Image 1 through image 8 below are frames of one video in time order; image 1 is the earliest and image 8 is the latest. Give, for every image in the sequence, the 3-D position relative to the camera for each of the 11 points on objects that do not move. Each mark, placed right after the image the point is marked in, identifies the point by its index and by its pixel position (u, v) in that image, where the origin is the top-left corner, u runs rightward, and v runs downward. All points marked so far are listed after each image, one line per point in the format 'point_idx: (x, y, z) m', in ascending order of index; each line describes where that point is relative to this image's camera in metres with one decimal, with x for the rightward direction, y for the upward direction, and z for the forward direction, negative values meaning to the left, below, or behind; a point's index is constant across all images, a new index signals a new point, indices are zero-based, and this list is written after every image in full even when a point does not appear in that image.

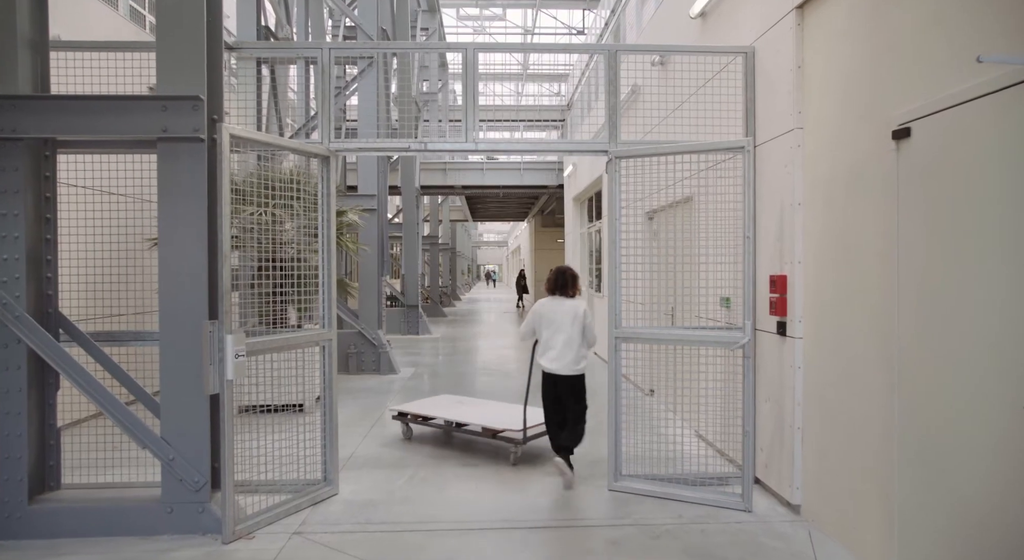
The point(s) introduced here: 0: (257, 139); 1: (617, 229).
0: (-1.4, +0.8, +3.2) m
1: (+0.7, +0.3, +3.6) m
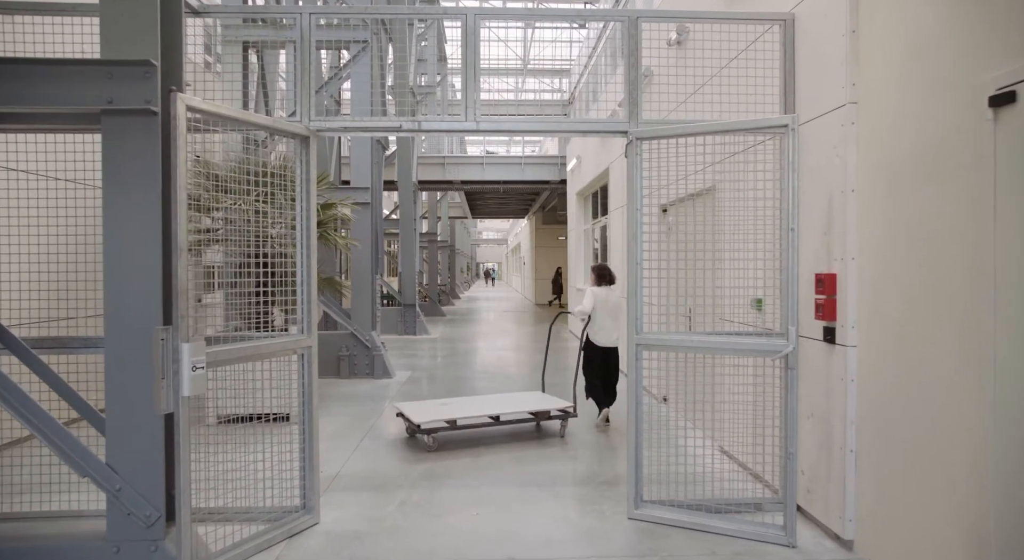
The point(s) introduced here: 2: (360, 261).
0: (-1.4, +0.8, +2.8) m
1: (+0.7, +0.3, +3.2) m
2: (-2.0, +0.2, +7.5) m
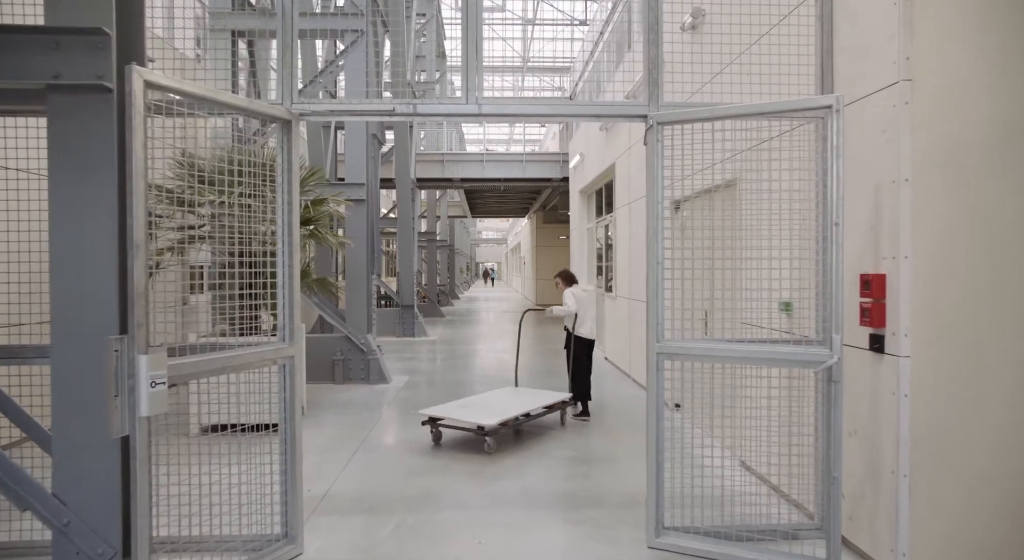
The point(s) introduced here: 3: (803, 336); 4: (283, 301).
0: (-1.4, +0.8, +2.4) m
1: (+0.7, +0.3, +2.8) m
2: (-2.0, +0.2, +7.2) m
3: (+1.5, -0.3, +2.9) m
4: (-1.1, -0.1, +2.8) m
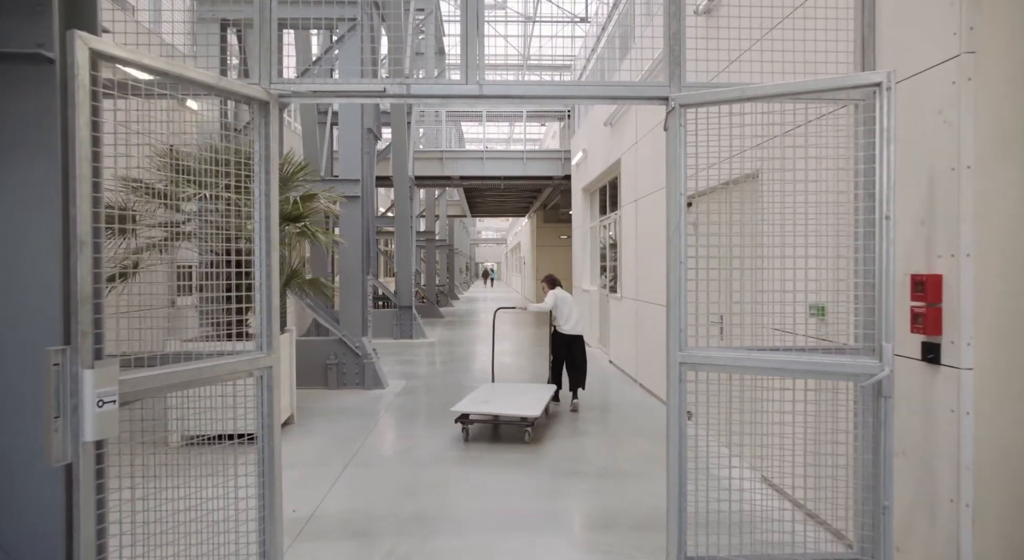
0: (-1.4, +0.8, +2.1) m
1: (+0.7, +0.3, +2.5) m
2: (-1.9, +0.2, +6.9) m
3: (+1.5, -0.3, +2.6) m
4: (-1.1, -0.1, +2.5) m
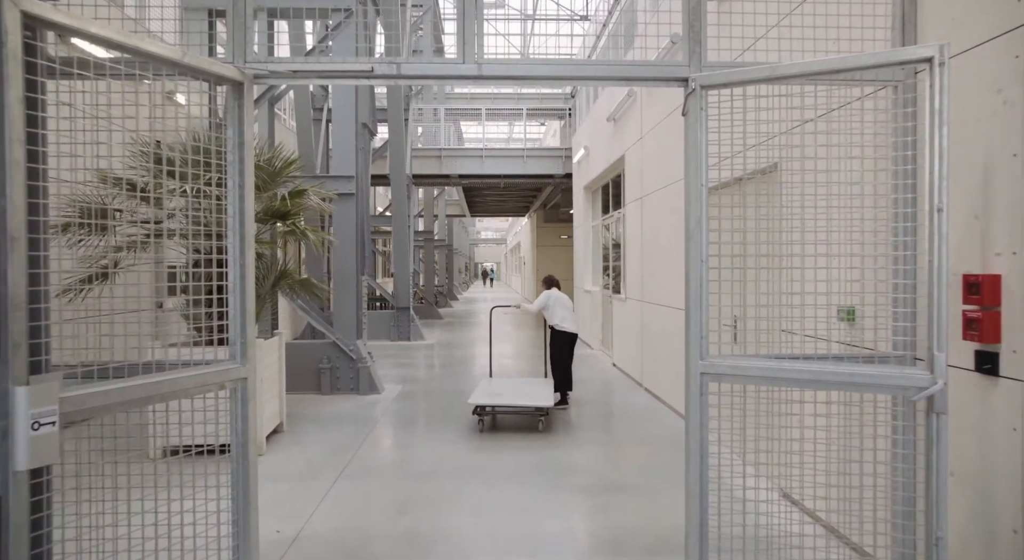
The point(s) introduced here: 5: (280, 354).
0: (-1.3, +0.8, +1.9) m
1: (+0.8, +0.3, +2.3) m
2: (-1.9, +0.2, +6.6) m
3: (+1.5, -0.3, +2.3) m
4: (-1.1, -0.1, +2.2) m
5: (-2.0, -0.6, +5.0) m
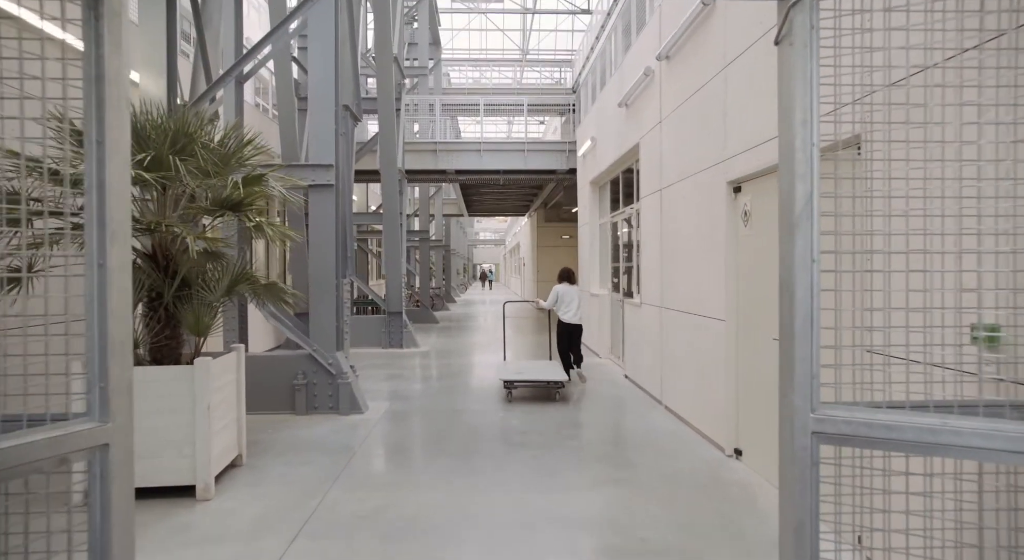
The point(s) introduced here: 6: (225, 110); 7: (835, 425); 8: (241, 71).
0: (-1.3, +0.8, +1.1) m
1: (+0.8, +0.3, +1.5) m
2: (-1.9, +0.2, +5.8) m
3: (+1.5, -0.3, +1.5) m
4: (-1.1, -0.1, +1.5) m
5: (-2.0, -0.7, +4.2) m
6: (-3.0, +1.7, +5.9) m
7: (+0.9, -0.4, +1.5) m
8: (-2.7, +2.1, +5.7) m
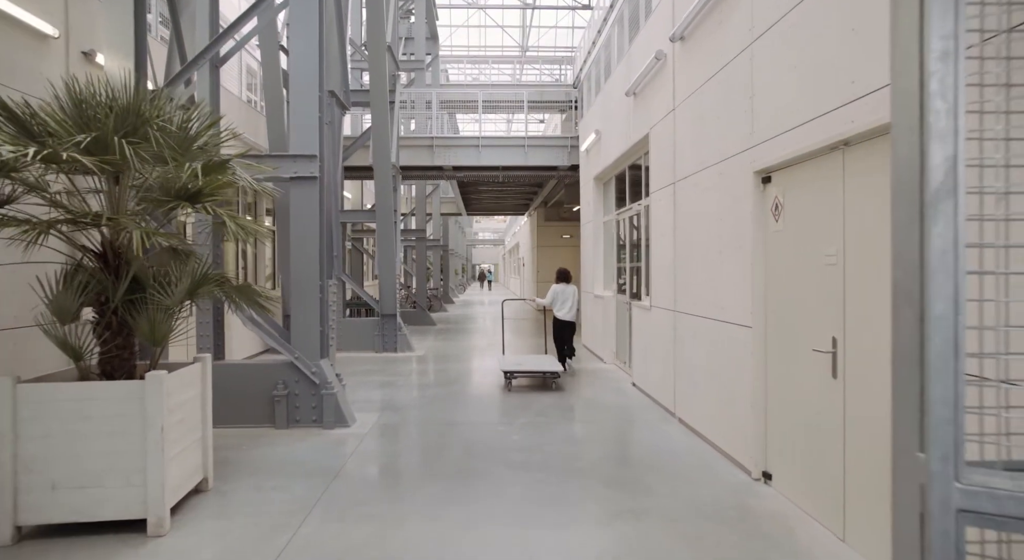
0: (-1.3, +0.8, +0.6) m
1: (+0.8, +0.3, +1.0) m
2: (-1.9, +0.2, +5.3) m
3: (+1.5, -0.3, +1.1) m
4: (-1.1, -0.2, +1.0) m
5: (-2.0, -0.7, +3.7) m
6: (-2.9, +1.7, +5.4) m
7: (+0.9, -0.4, +1.0) m
8: (-2.7, +2.1, +5.2) m
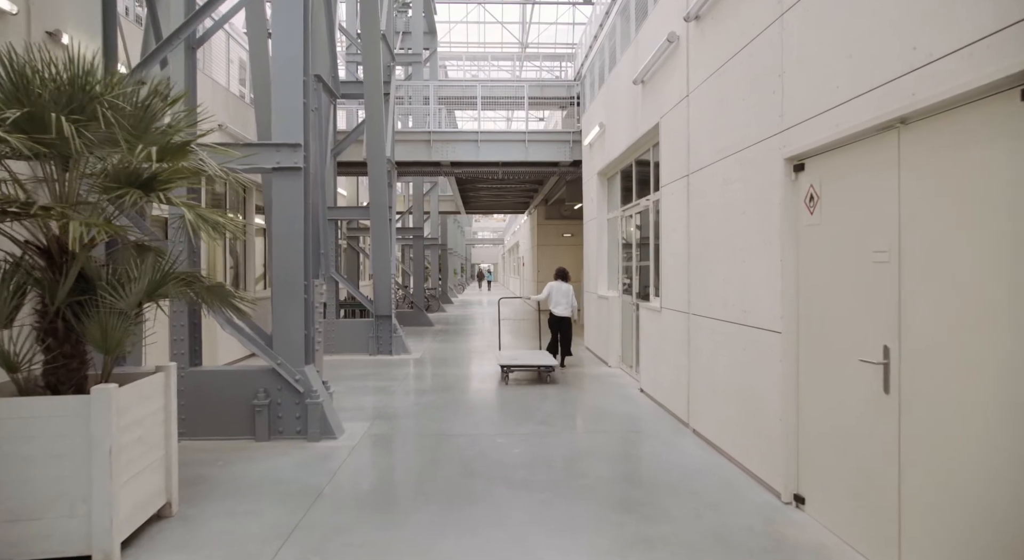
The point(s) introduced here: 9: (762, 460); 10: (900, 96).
0: (-1.3, +0.8, +0.2) m
1: (+0.8, +0.3, +0.6) m
2: (-1.9, +0.2, +4.9) m
3: (+1.6, -0.3, +0.7) m
4: (-1.1, -0.1, +0.6) m
5: (-2.0, -0.7, +3.3) m
6: (-2.9, +1.7, +5.0) m
7: (+0.9, -0.4, +0.6) m
8: (-2.7, +2.1, +4.8) m
9: (+1.6, -1.2, +3.7) m
10: (+1.7, +0.8, +2.5) m
